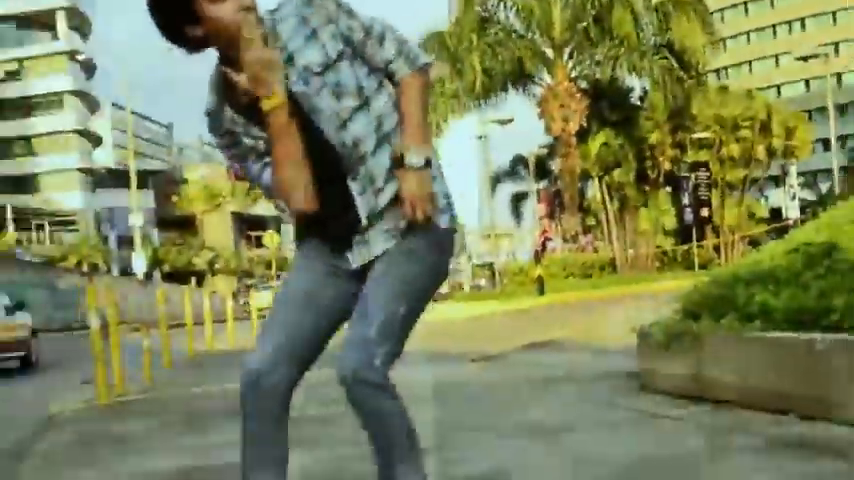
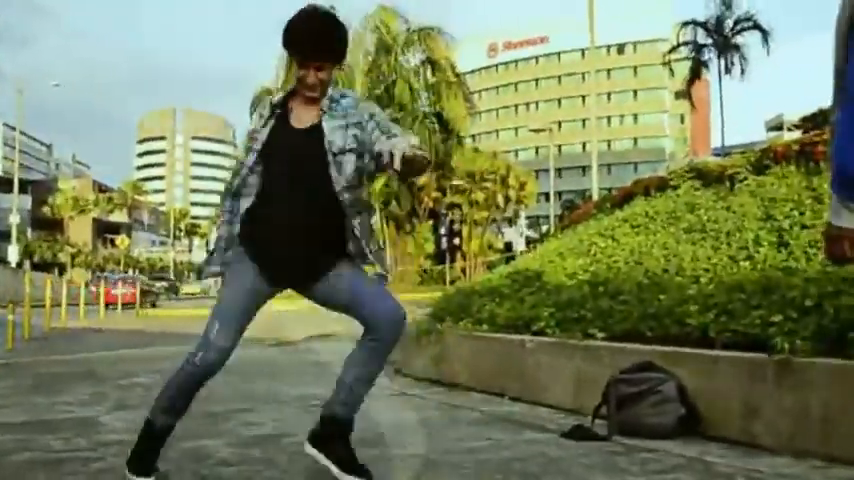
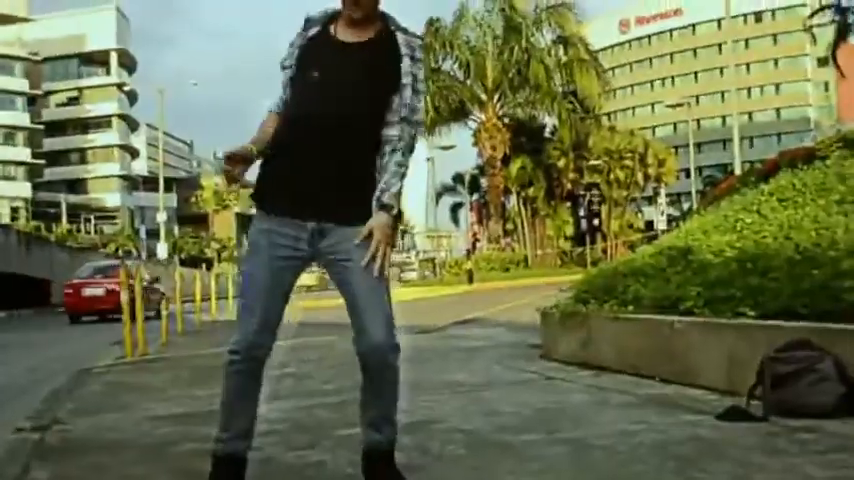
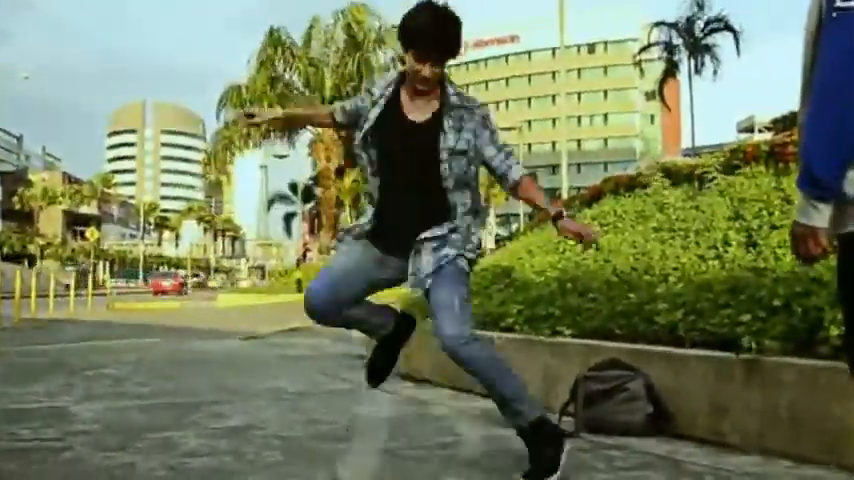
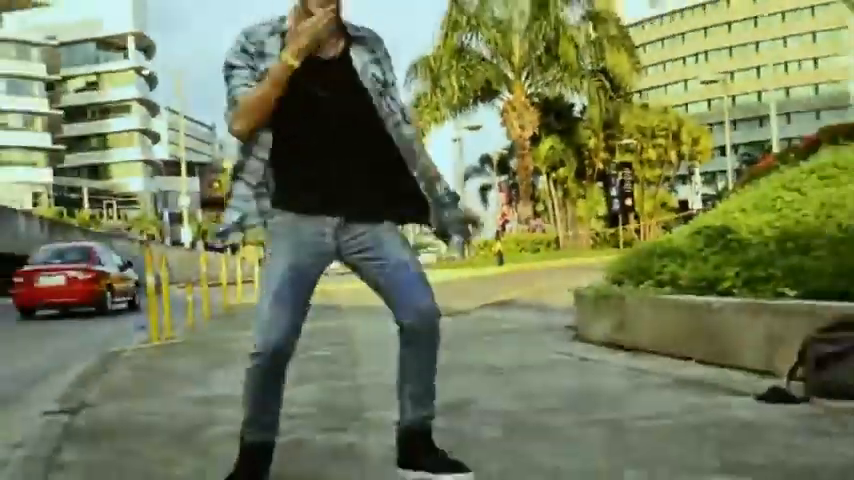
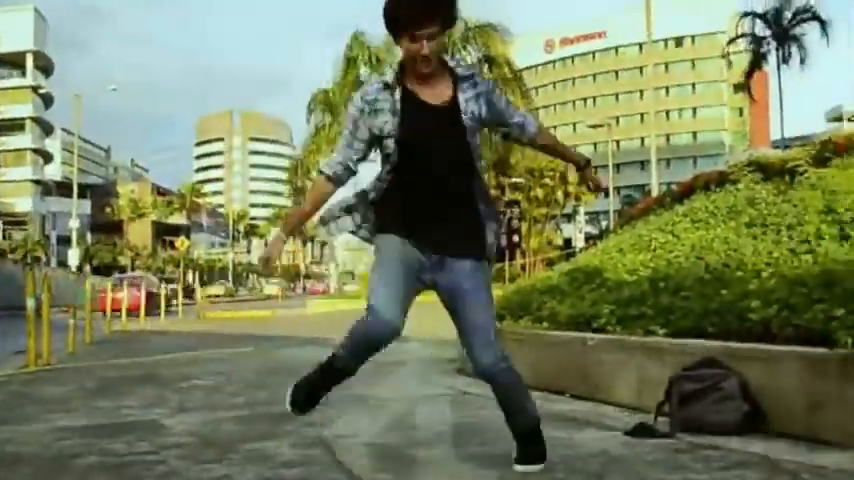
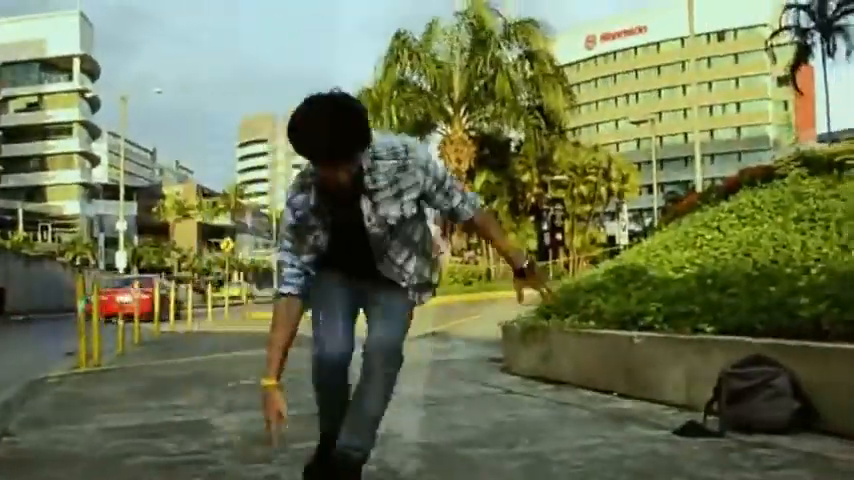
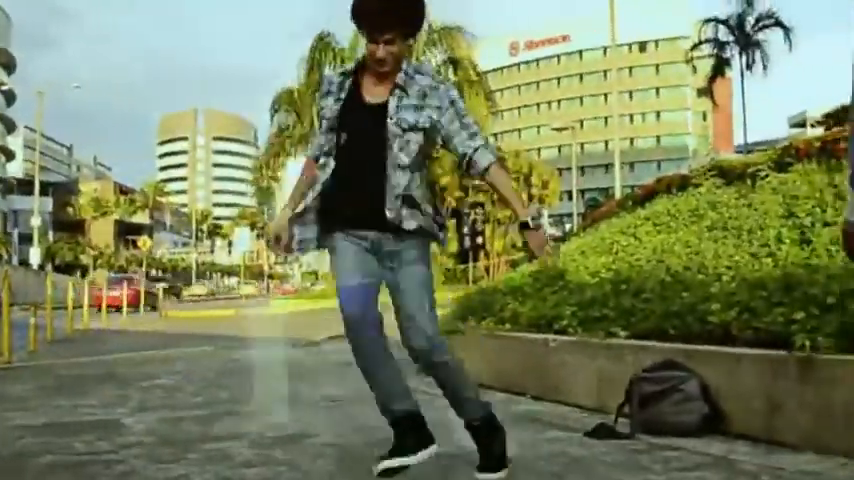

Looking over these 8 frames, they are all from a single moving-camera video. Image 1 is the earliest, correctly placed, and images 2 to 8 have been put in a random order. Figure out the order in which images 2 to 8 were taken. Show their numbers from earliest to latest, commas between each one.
5, 3, 7, 6, 8, 2, 4
